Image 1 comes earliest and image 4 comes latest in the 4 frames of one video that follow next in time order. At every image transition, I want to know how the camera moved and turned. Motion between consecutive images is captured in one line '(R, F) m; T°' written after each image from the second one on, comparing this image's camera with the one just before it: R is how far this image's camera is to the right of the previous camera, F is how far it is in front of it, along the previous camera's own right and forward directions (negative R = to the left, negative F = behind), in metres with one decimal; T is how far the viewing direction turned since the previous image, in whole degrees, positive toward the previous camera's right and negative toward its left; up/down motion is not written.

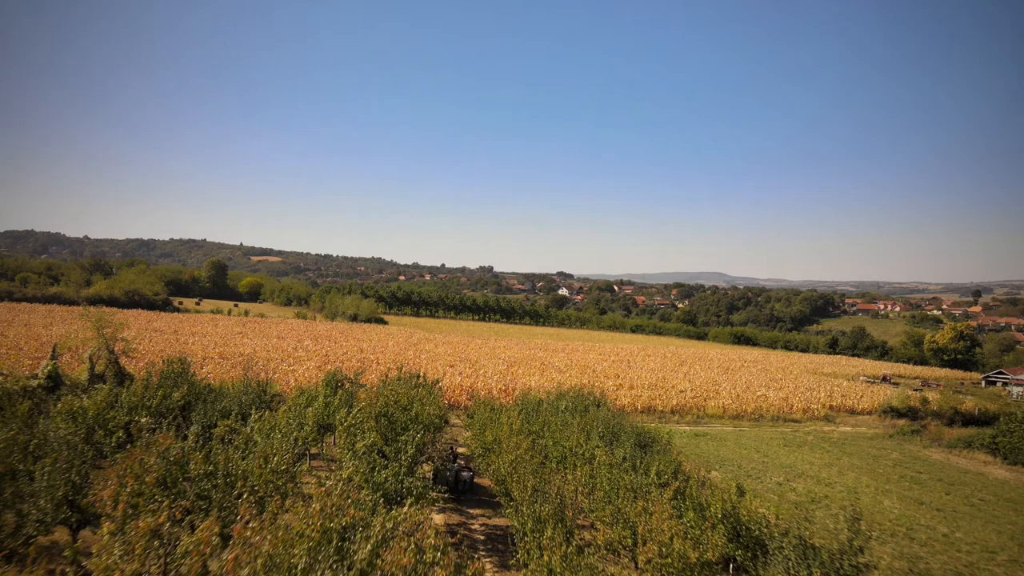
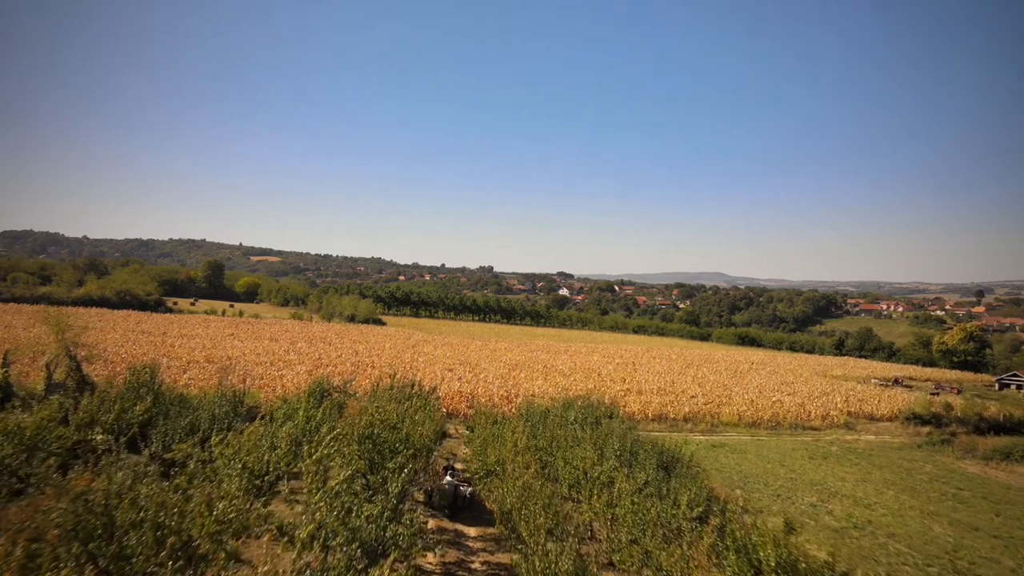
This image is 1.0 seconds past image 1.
(-0.1, +1.4) m; 0°
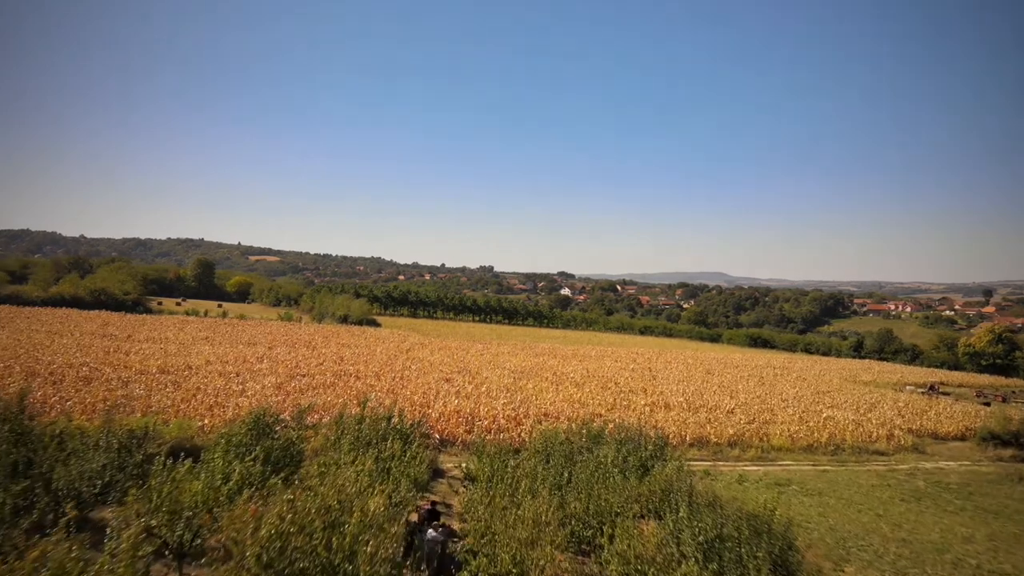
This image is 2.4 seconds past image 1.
(-0.3, +3.7) m; 0°
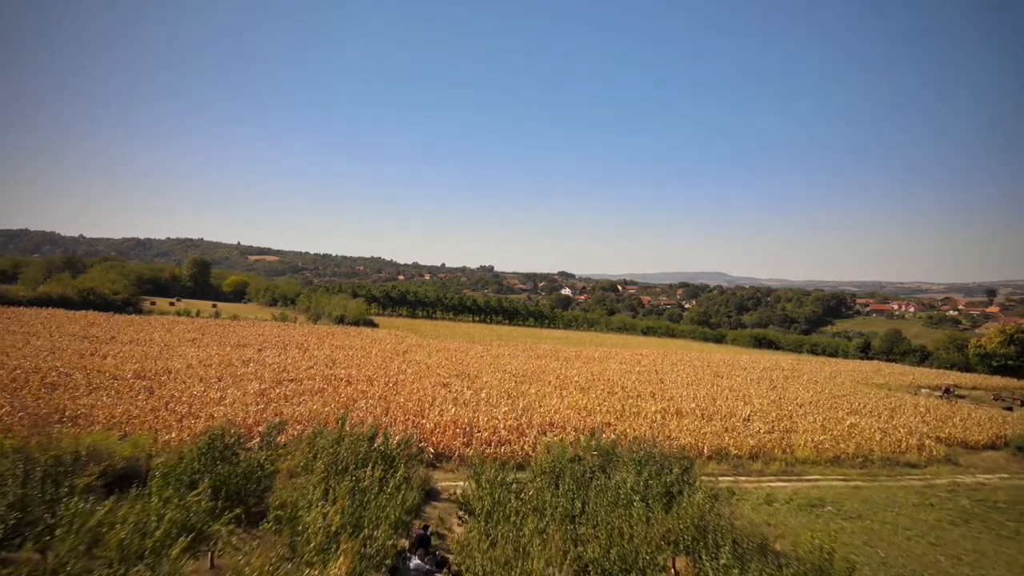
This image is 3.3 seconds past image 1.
(-0.1, +1.4) m; 0°
